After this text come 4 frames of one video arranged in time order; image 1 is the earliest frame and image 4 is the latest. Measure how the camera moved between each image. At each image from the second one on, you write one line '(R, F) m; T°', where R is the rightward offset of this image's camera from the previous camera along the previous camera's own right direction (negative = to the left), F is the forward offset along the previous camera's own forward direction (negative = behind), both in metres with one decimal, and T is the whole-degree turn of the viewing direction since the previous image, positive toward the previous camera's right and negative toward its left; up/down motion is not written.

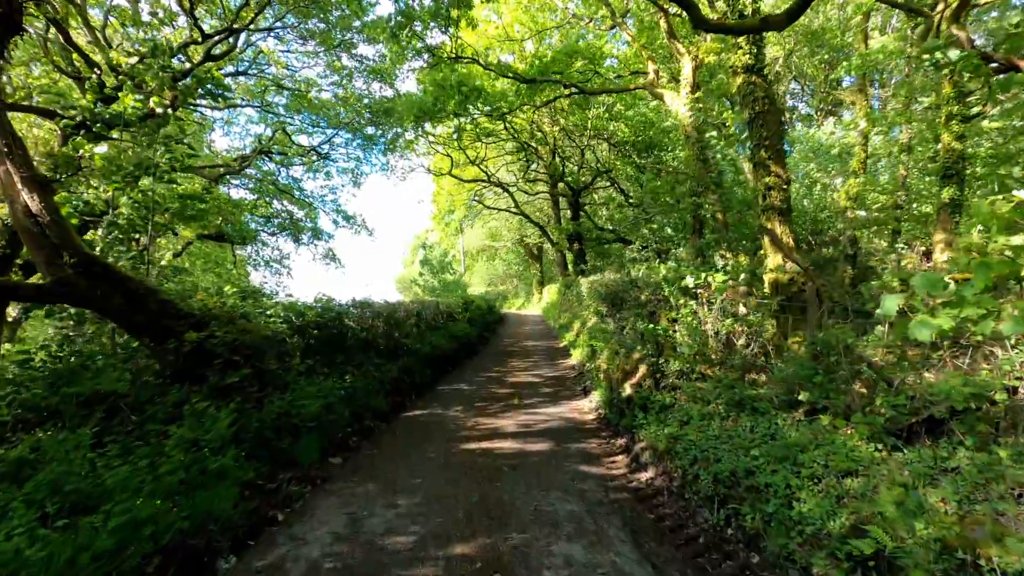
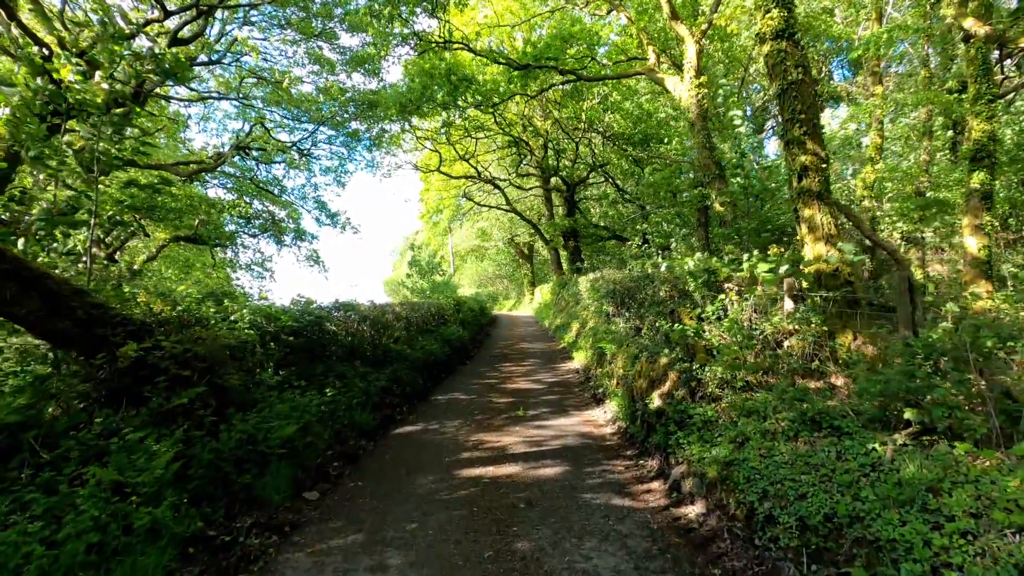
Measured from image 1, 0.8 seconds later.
(-0.2, +0.9) m; +1°
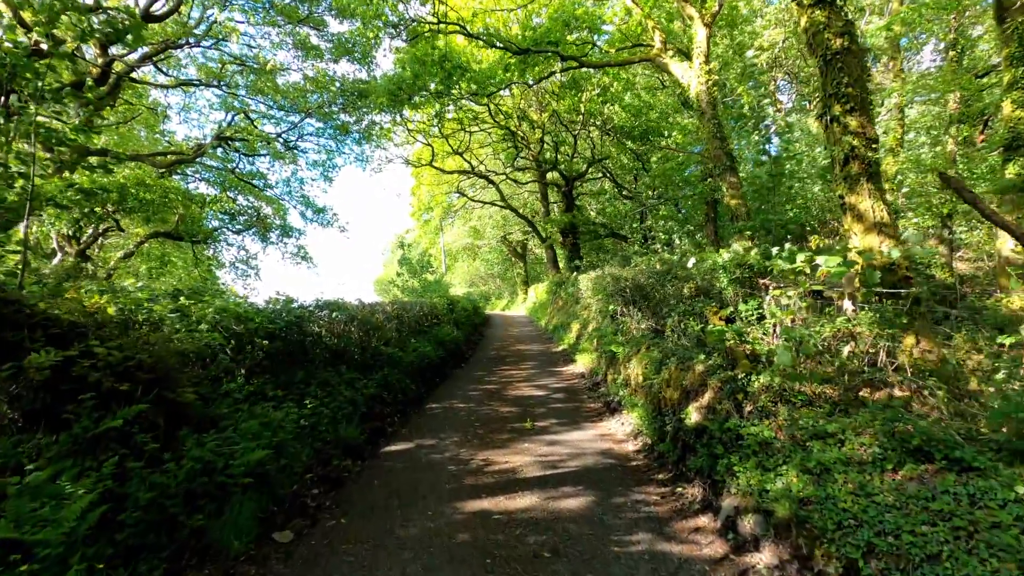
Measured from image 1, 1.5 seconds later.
(-0.2, +0.8) m; +1°
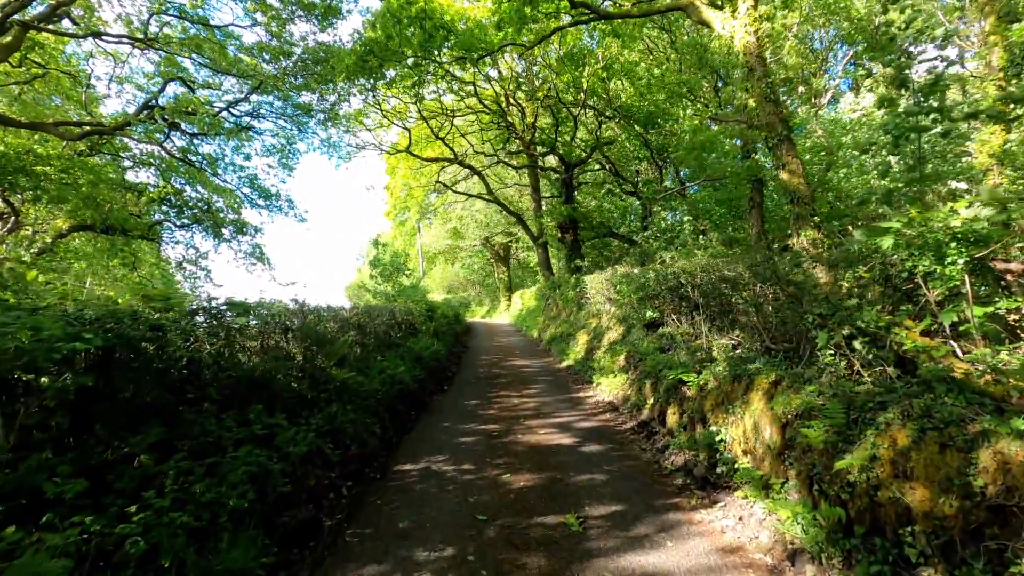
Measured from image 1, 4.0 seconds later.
(-0.4, +2.8) m; +2°
